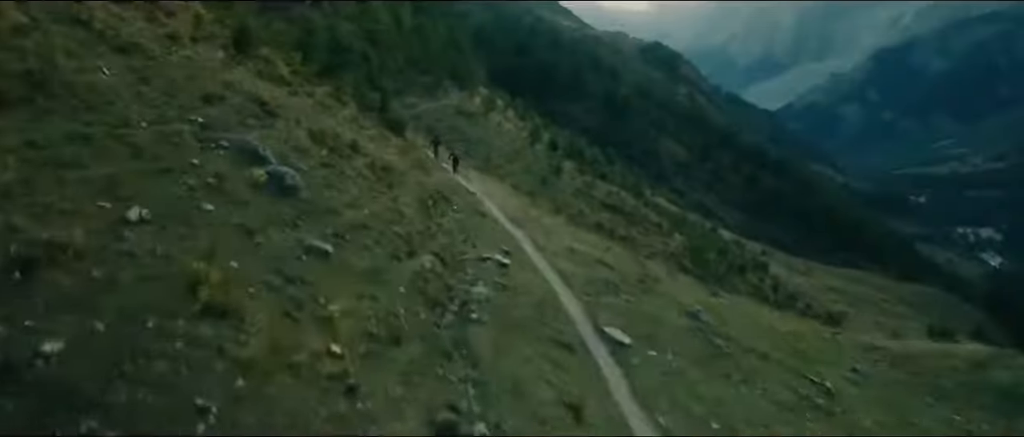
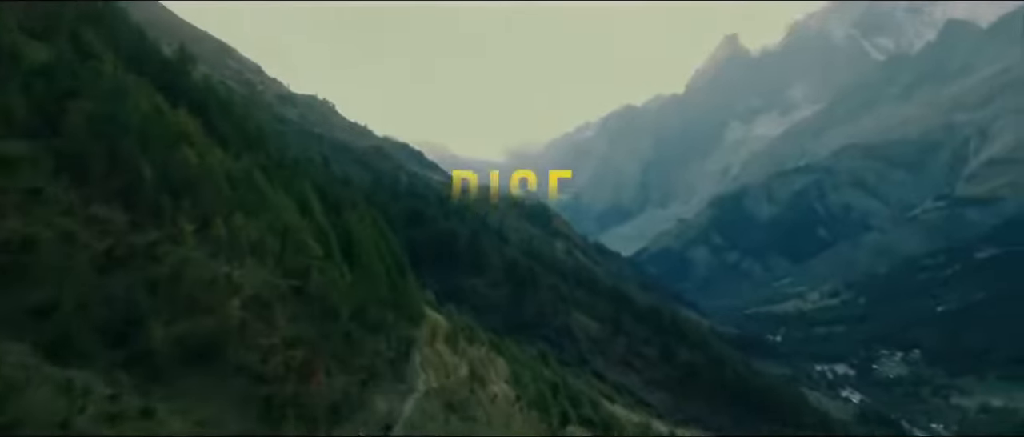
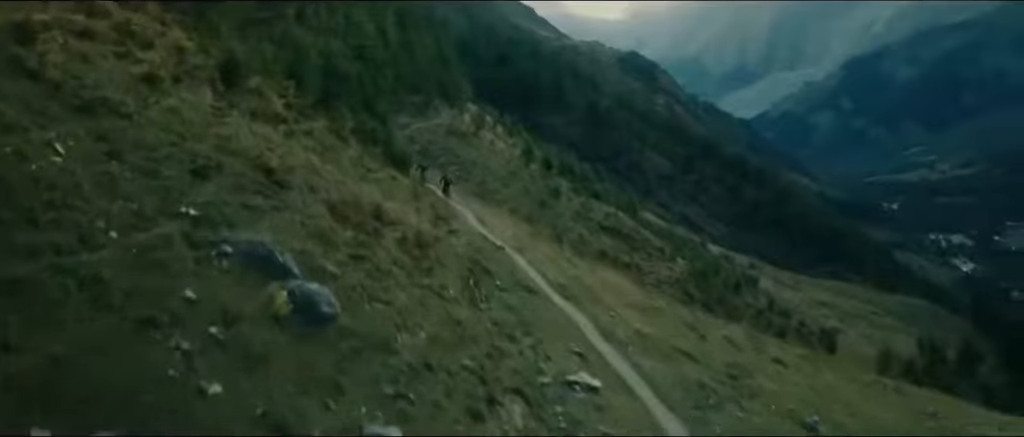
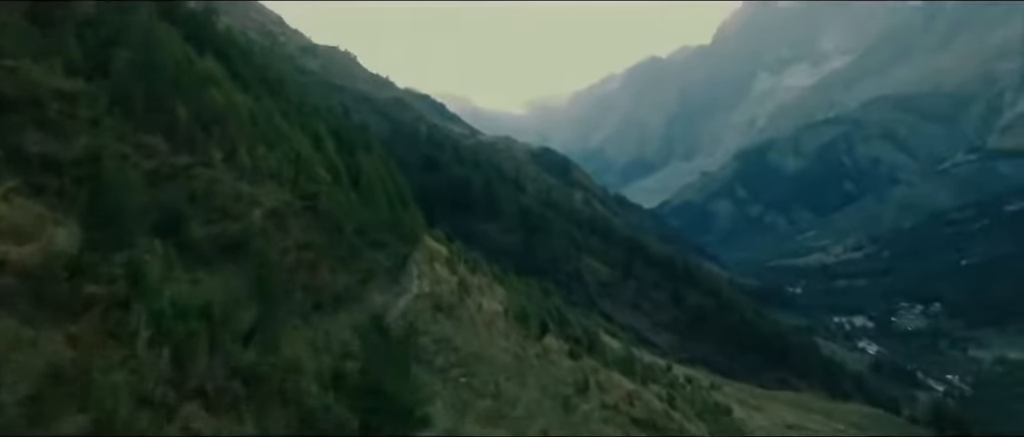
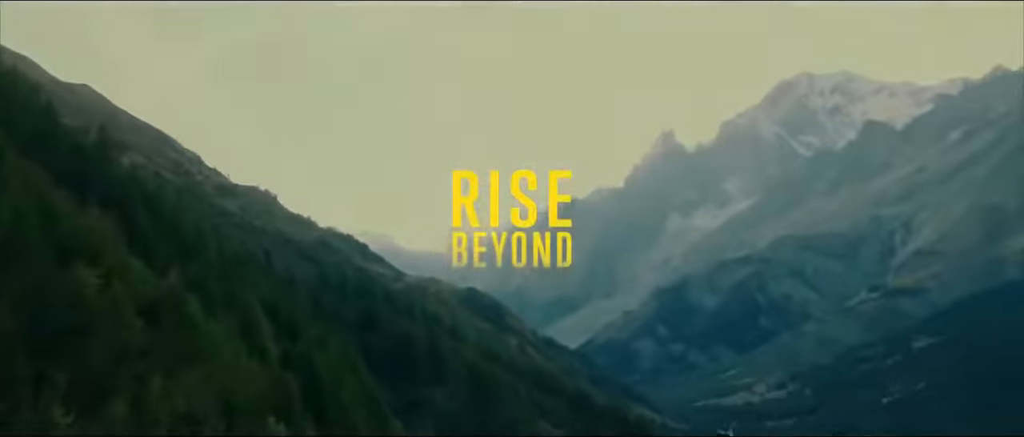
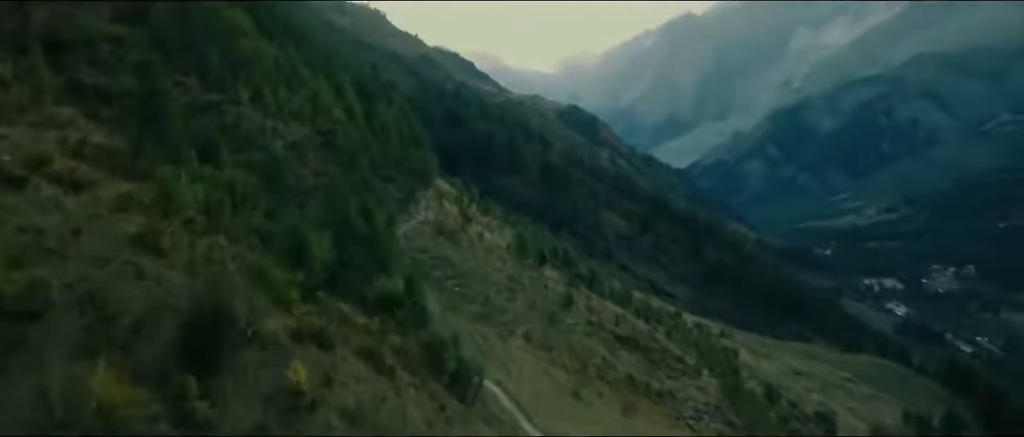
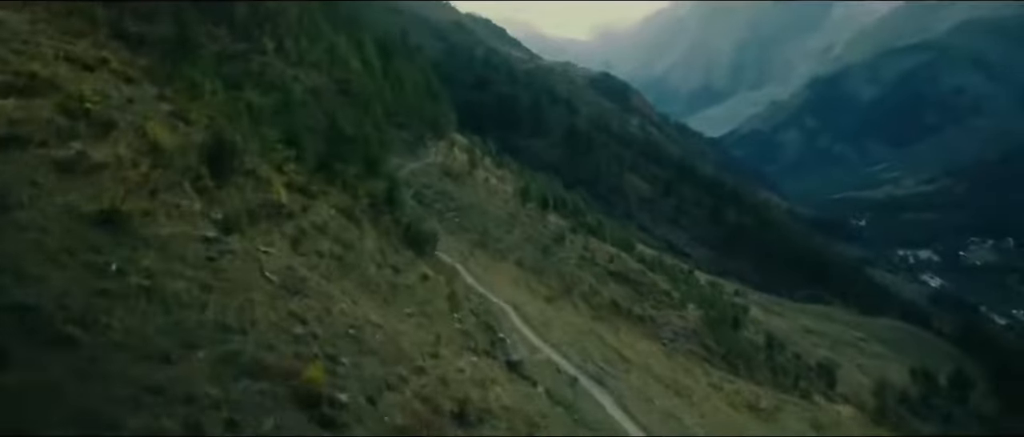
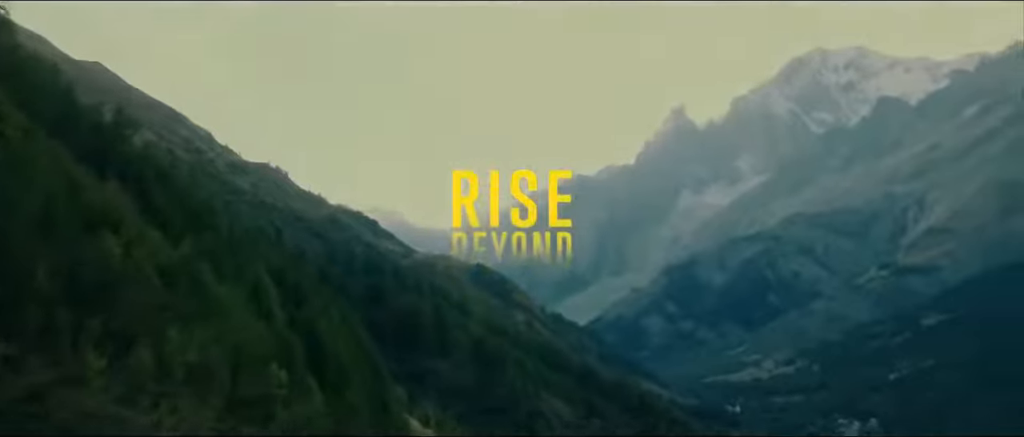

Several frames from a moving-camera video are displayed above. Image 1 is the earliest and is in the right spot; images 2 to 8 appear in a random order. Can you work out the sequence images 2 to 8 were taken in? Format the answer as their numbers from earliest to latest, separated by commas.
3, 7, 6, 4, 2, 8, 5
